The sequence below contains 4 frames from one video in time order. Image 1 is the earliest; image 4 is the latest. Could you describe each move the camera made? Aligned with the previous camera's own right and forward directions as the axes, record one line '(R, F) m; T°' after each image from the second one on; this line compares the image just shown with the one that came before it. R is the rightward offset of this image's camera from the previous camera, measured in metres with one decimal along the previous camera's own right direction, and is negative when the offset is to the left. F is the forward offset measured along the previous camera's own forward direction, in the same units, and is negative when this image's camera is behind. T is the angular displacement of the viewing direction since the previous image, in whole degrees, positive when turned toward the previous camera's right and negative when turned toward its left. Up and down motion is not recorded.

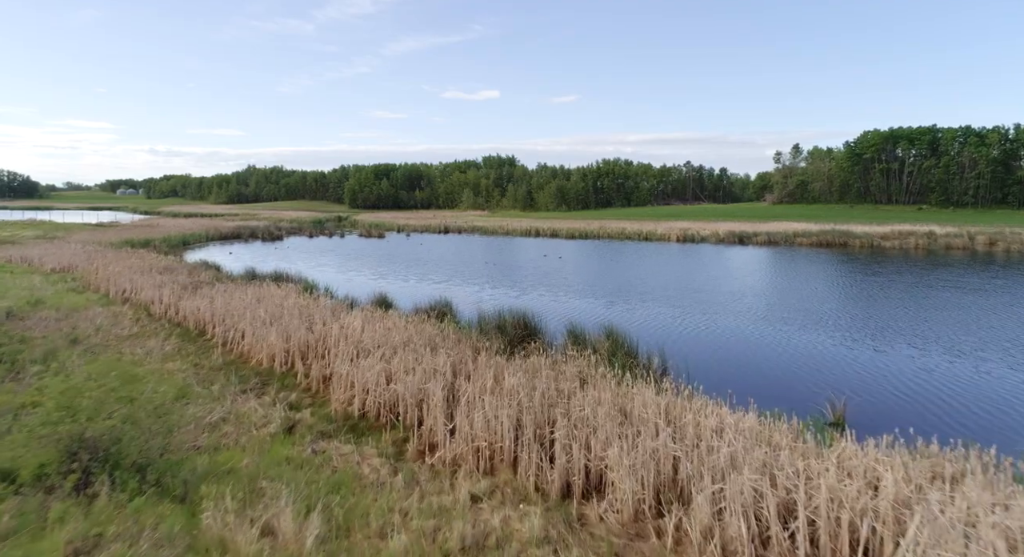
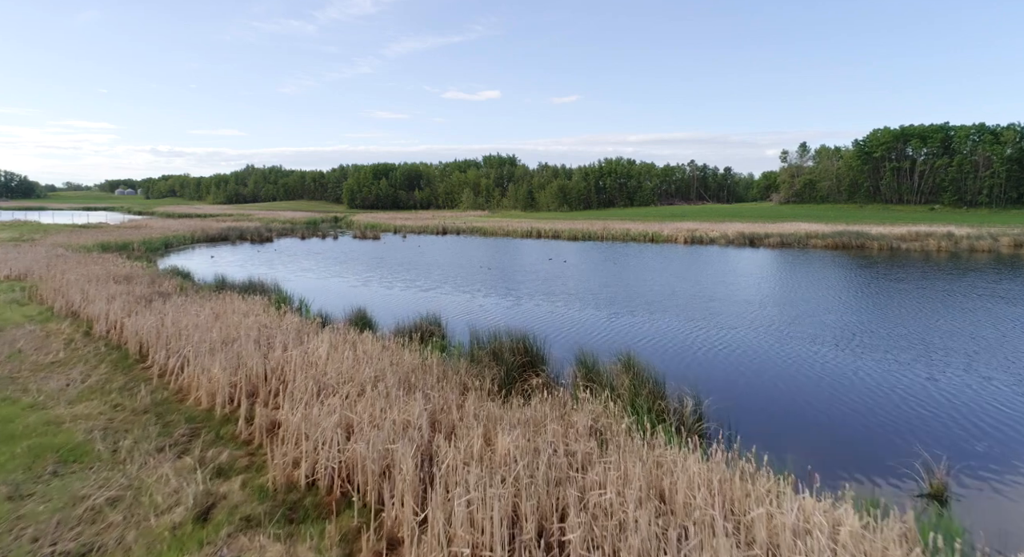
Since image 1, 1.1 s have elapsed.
(0.0, +1.7) m; 0°
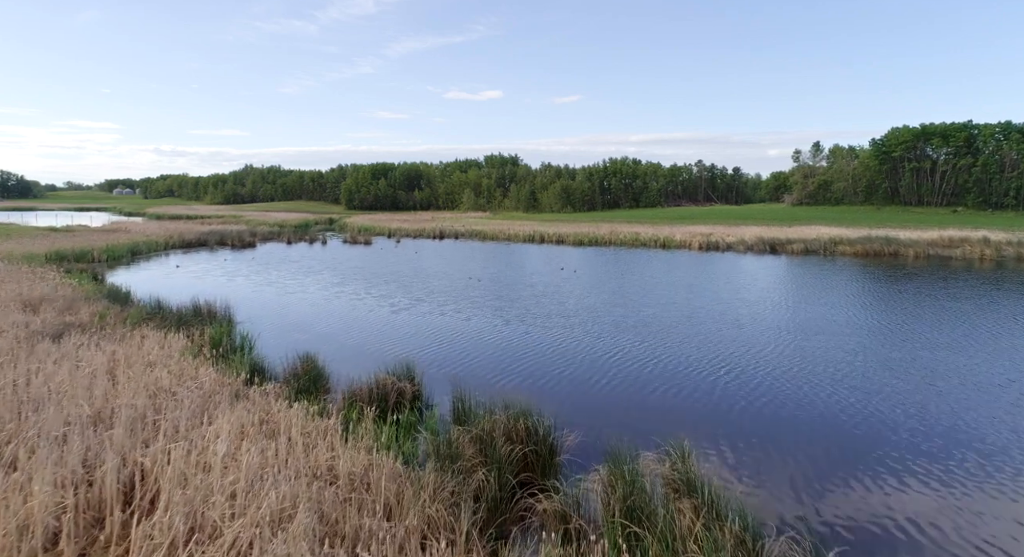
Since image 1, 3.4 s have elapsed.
(+0.1, +2.7) m; 0°
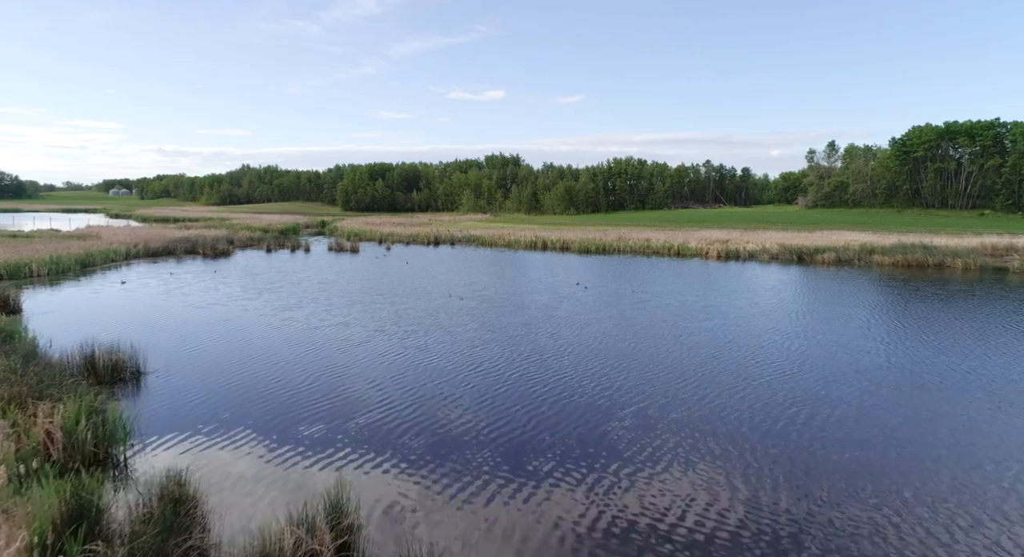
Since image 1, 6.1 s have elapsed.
(+0.1, +3.2) m; 0°
